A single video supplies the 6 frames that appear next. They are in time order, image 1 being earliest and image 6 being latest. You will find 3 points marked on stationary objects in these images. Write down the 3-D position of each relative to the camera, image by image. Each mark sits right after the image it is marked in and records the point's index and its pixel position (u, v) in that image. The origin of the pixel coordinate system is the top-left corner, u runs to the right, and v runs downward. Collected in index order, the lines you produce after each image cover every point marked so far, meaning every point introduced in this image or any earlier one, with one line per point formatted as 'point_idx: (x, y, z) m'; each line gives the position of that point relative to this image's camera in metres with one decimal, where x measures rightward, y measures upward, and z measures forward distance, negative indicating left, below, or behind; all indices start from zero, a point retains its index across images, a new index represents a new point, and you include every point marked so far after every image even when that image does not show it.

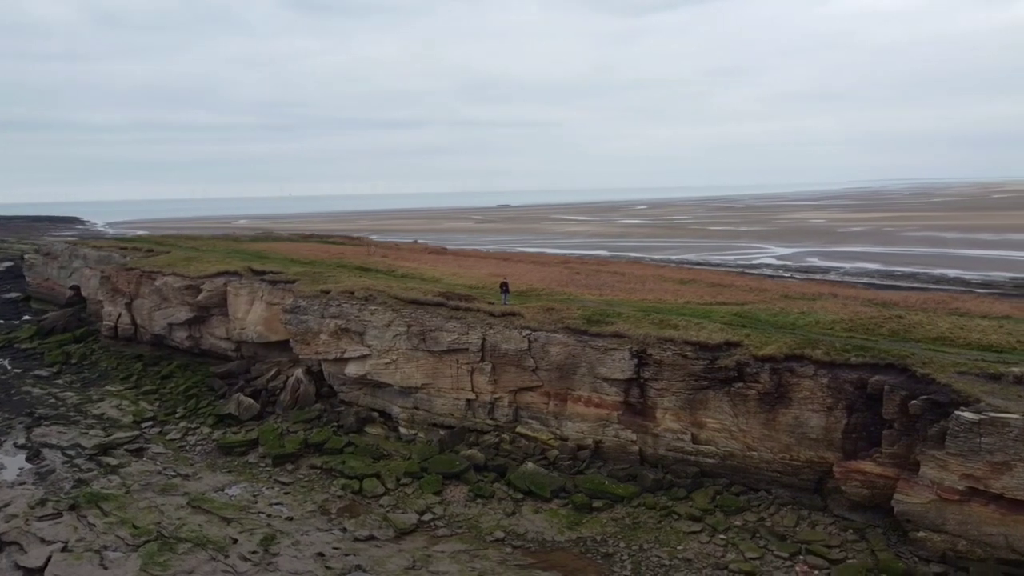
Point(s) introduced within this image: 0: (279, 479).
0: (-5.3, -4.4, +18.4) m
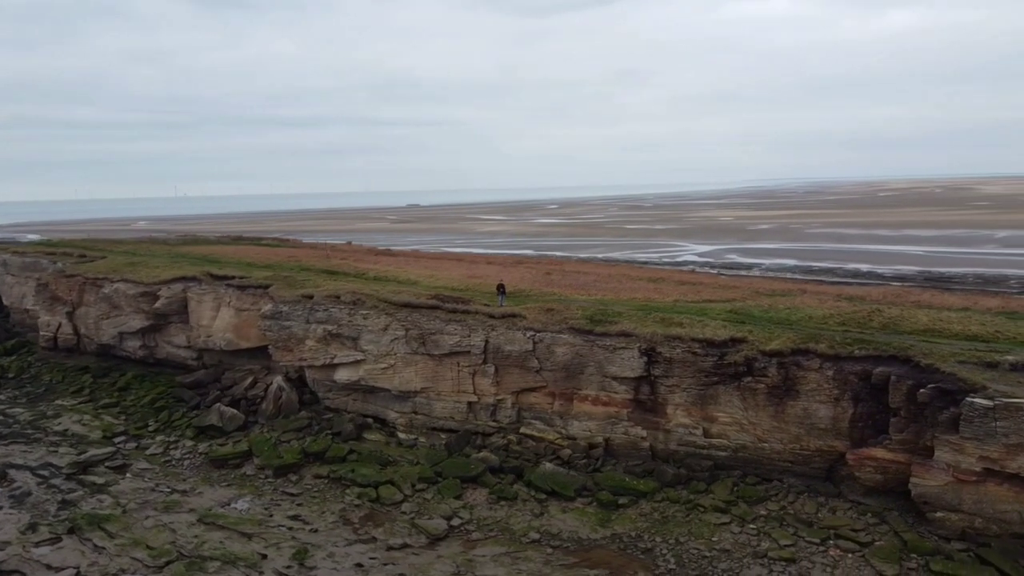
0: (-5.0, -4.5, +17.9) m
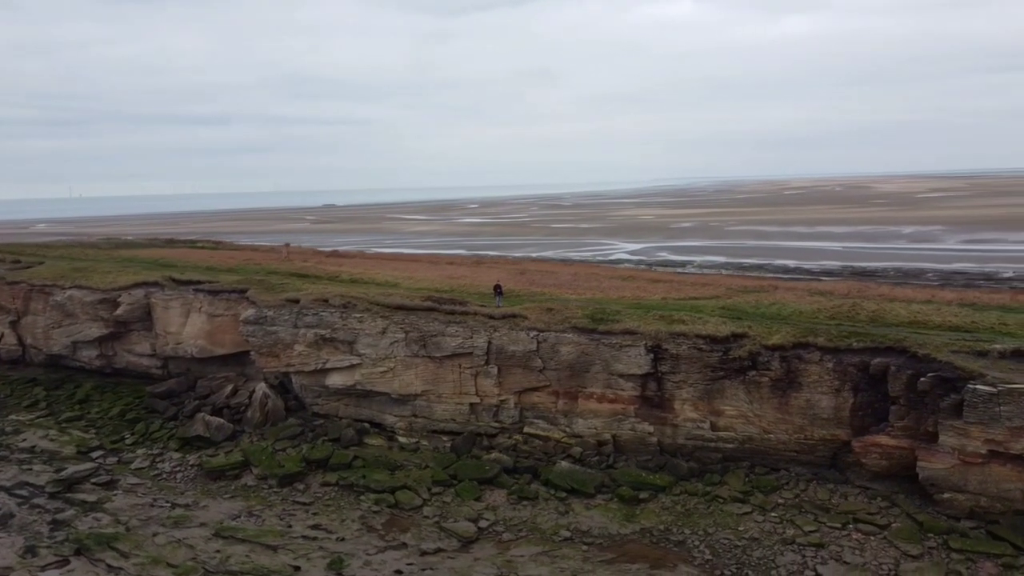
0: (-4.7, -4.6, +17.4) m
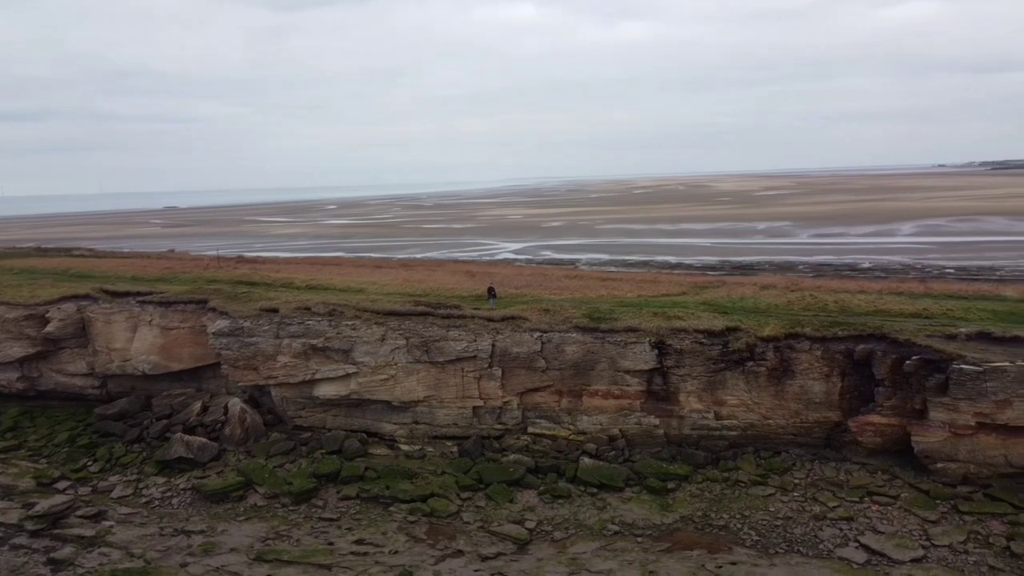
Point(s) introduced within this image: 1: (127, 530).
0: (-4.0, -4.8, +16.8) m
1: (-8.0, -5.0, +16.6) m
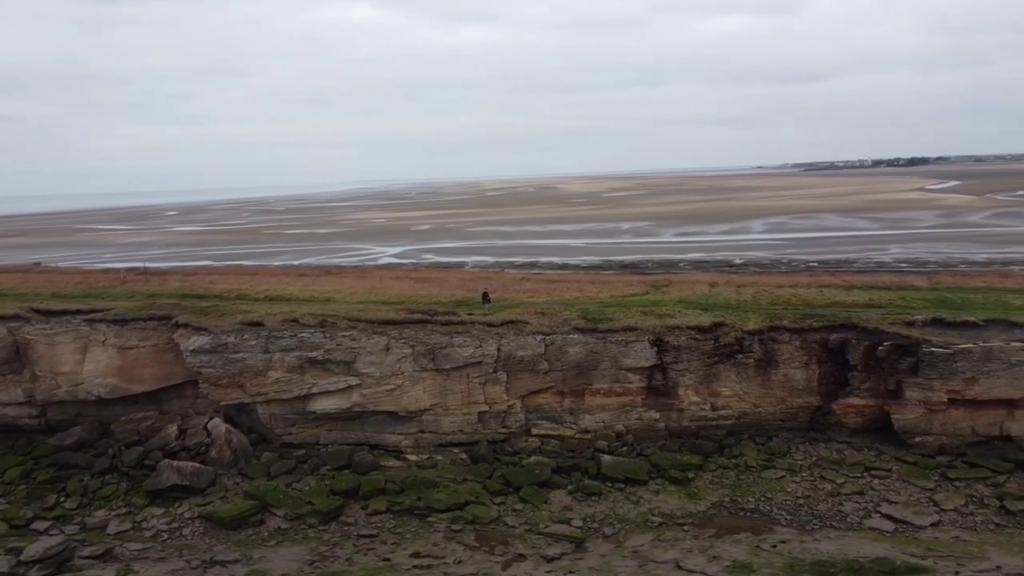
0: (-3.1, -5.0, +16.3) m
1: (-7.0, -5.3, +15.3) m
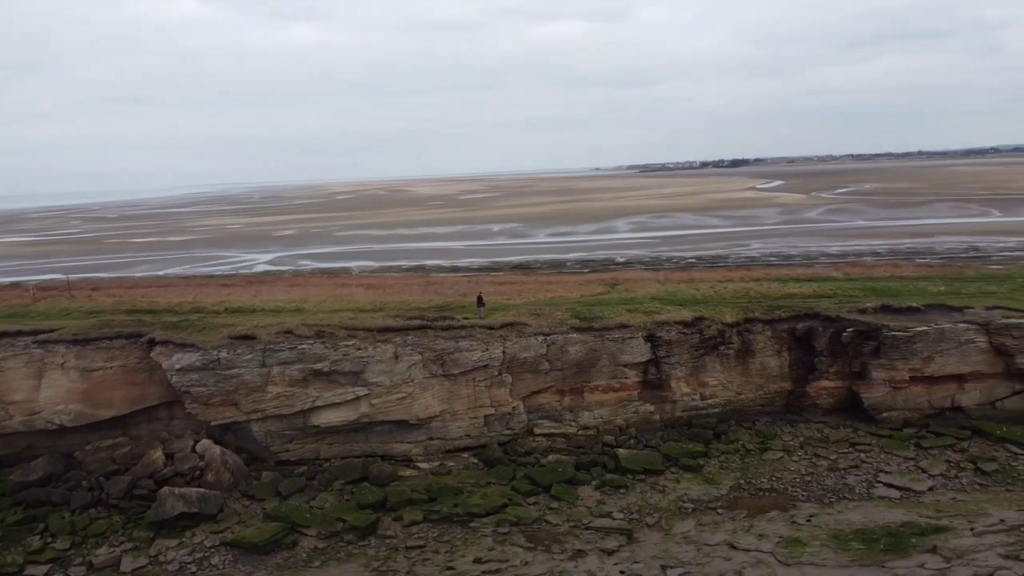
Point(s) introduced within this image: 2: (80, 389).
0: (-2.1, -5.1, +16.0) m
1: (-5.7, -5.6, +14.3) m
2: (-10.7, -2.5, +19.9) m
